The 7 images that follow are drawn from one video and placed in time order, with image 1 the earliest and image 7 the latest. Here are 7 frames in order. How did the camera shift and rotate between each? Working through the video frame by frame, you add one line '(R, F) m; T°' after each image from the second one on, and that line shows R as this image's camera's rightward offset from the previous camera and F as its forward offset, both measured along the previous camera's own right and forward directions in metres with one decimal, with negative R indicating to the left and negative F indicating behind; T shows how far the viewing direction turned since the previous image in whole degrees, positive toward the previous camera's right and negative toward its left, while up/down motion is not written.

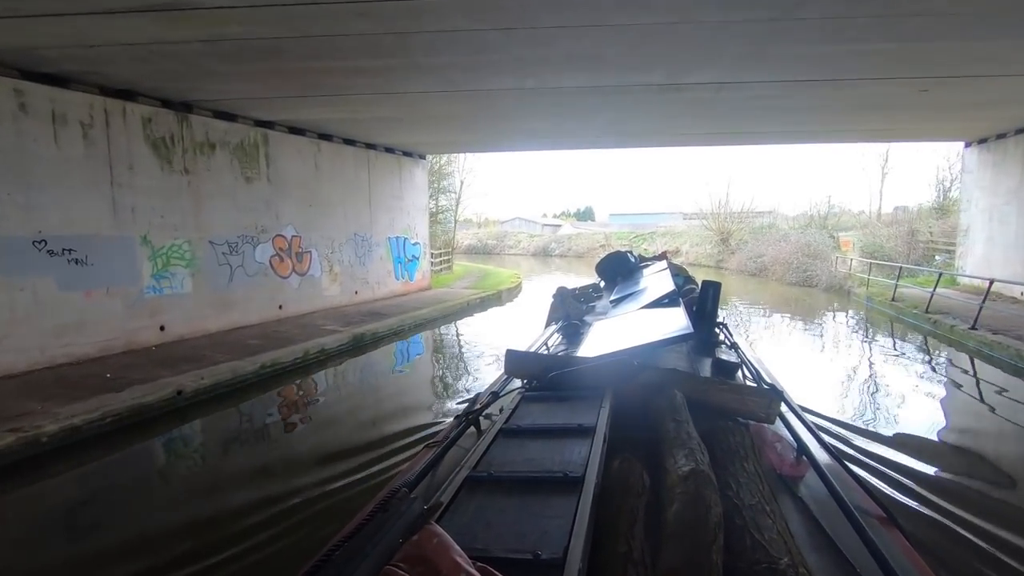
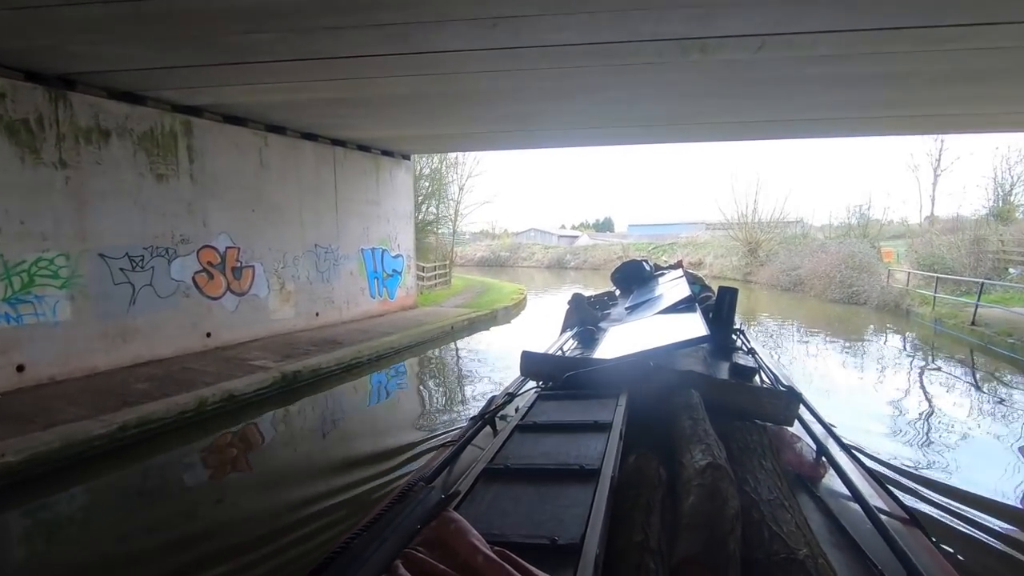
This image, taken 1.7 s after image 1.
(+0.6, +2.2) m; -2°
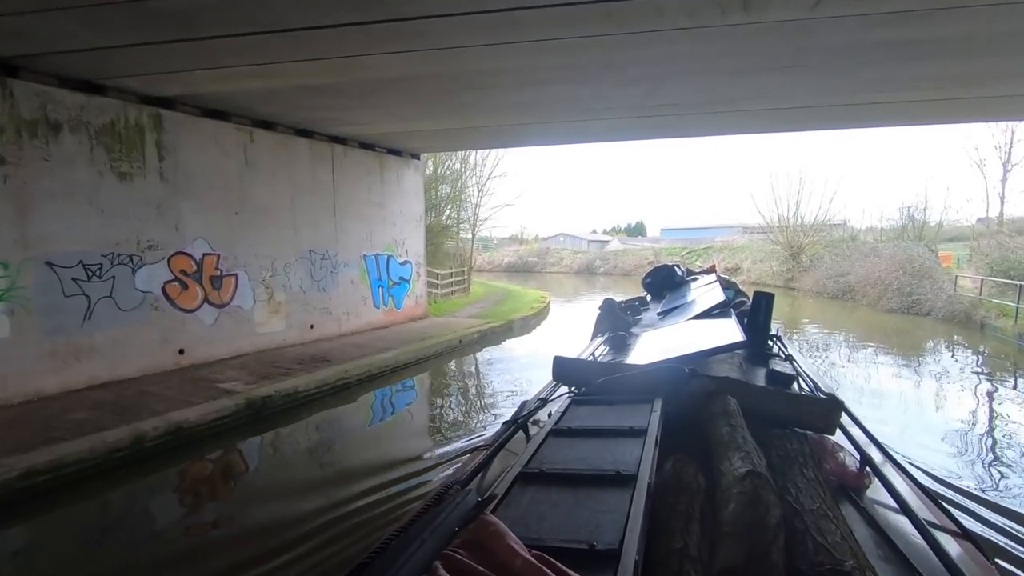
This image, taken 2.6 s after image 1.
(+0.3, +1.2) m; -3°
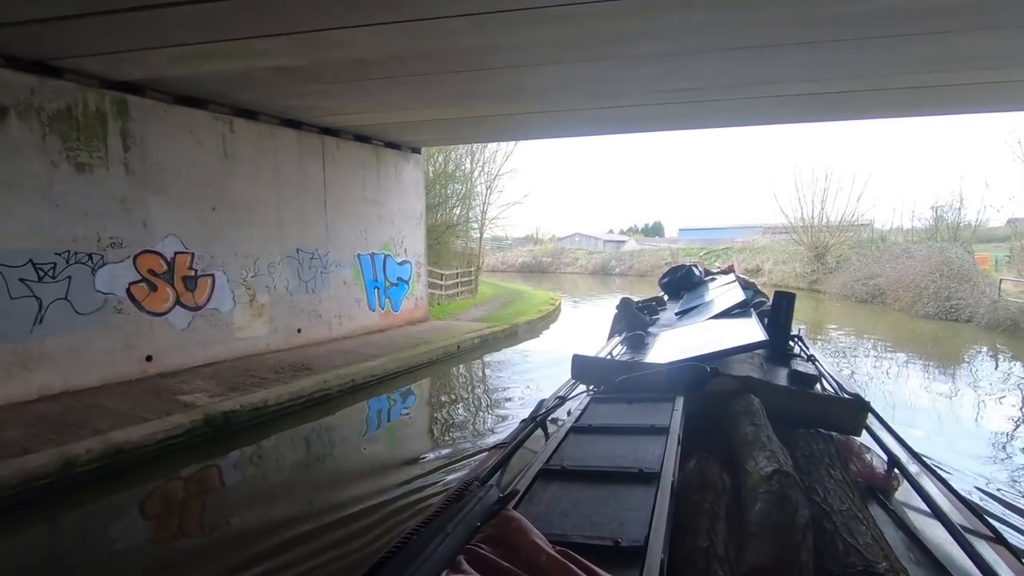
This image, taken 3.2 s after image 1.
(+0.3, +0.8) m; -2°
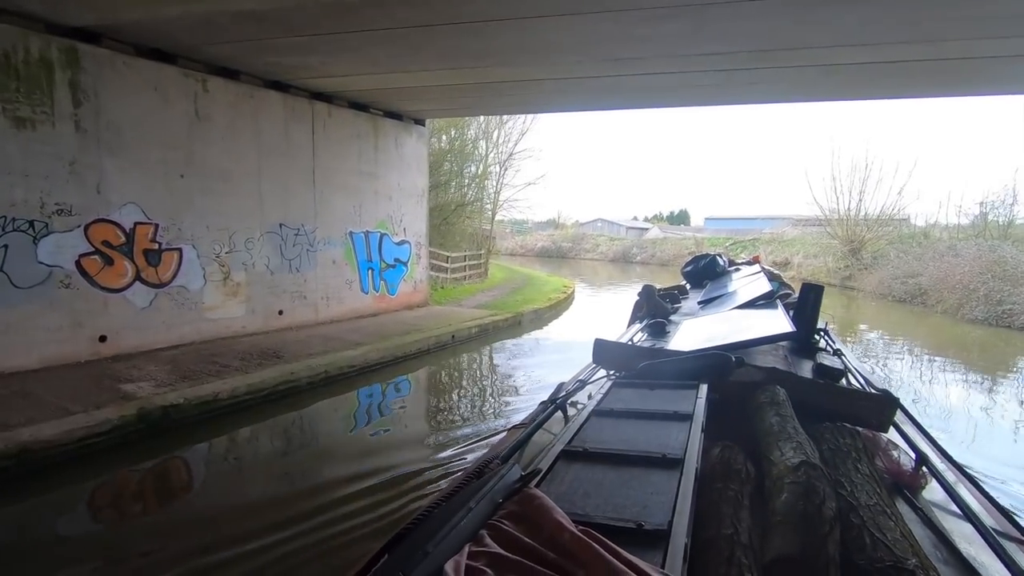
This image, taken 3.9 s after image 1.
(+0.3, +0.9) m; -2°
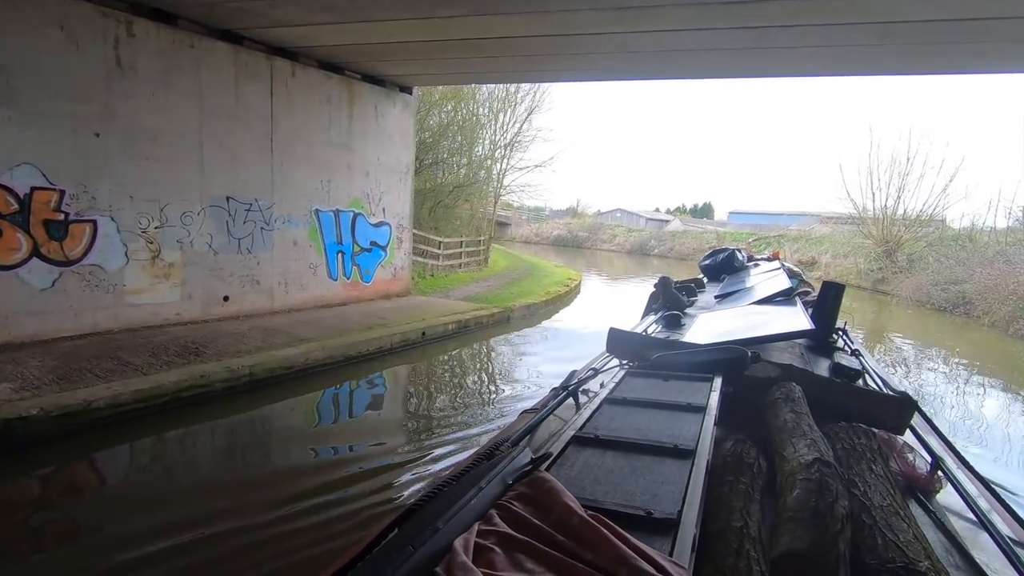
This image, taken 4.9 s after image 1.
(+0.6, +1.3) m; -2°
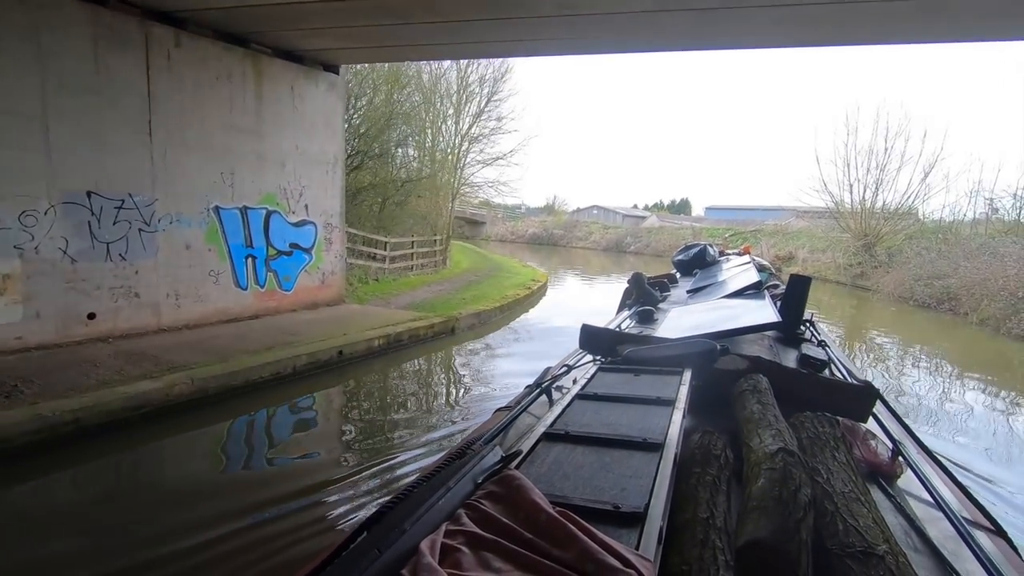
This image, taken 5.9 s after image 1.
(+0.6, +1.2) m; +2°
